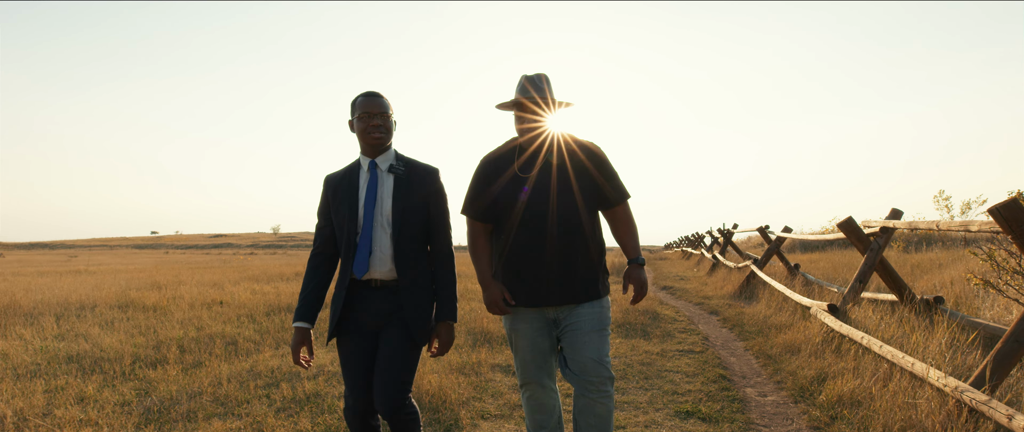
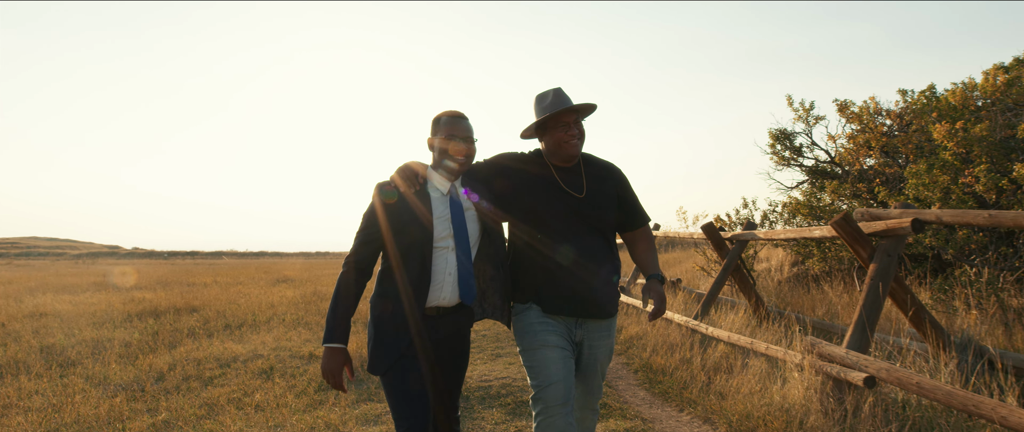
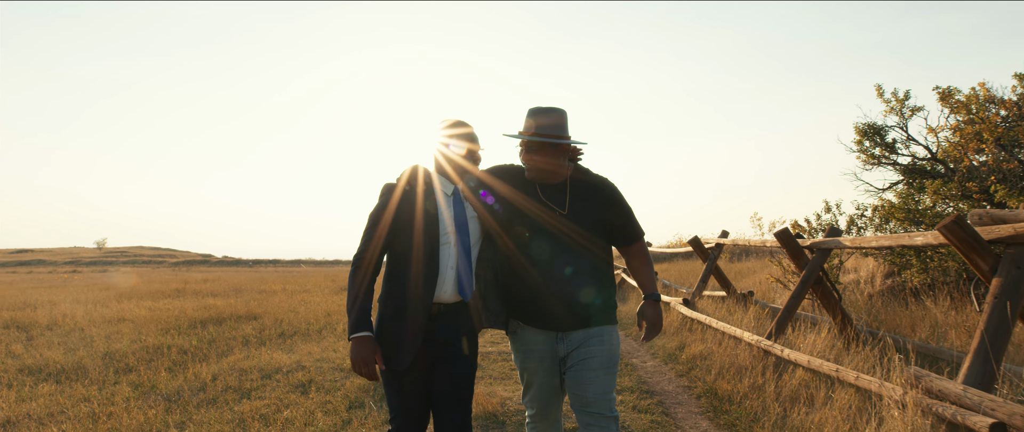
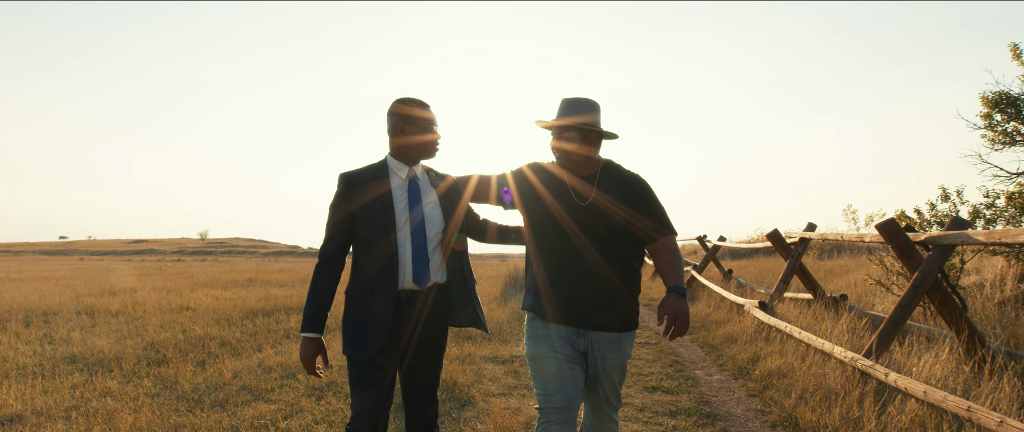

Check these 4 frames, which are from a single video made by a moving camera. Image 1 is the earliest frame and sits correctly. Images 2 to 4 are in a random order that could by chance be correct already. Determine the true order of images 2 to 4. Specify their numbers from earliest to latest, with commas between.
4, 3, 2
